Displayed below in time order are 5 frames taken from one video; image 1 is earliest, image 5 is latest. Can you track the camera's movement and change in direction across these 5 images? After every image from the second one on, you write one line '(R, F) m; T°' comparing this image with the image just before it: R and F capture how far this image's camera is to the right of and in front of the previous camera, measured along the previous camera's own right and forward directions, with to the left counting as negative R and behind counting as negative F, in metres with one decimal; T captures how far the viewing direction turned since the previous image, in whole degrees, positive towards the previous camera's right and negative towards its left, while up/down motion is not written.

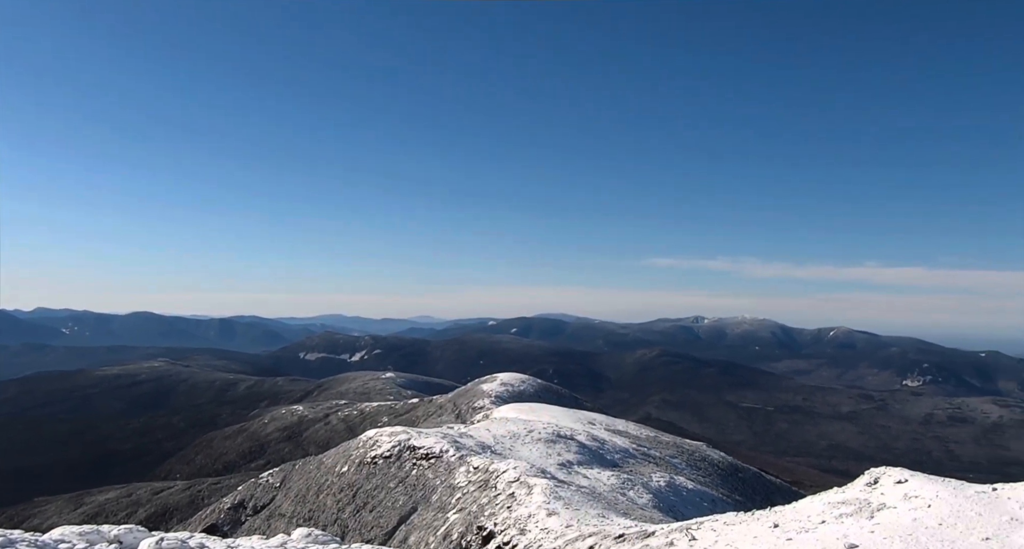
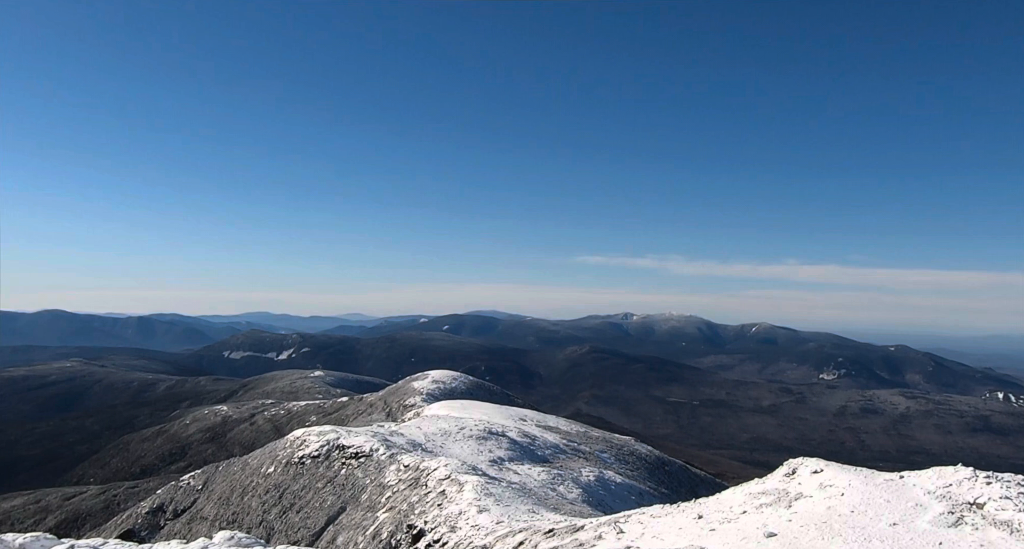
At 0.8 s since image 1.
(+0.3, -0.3) m; +5°
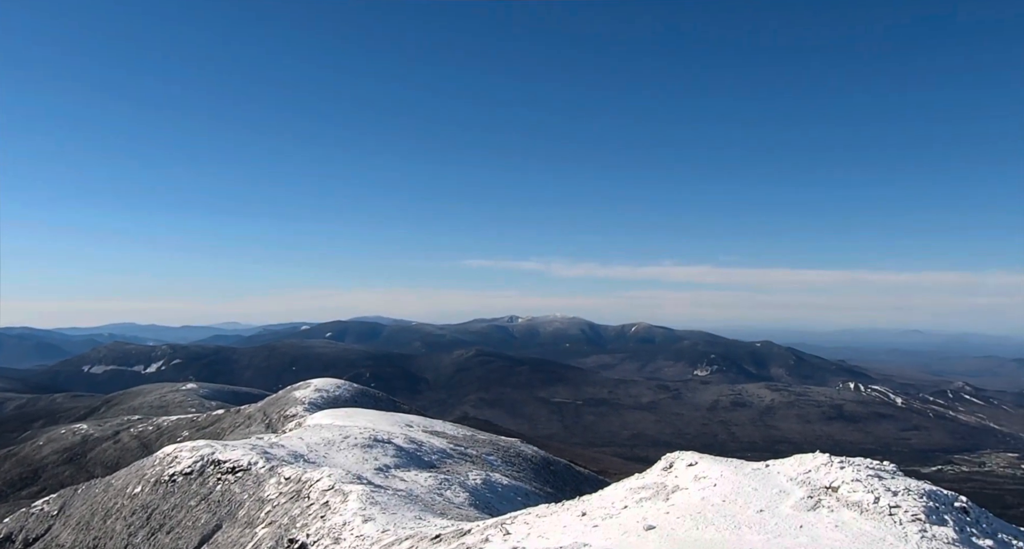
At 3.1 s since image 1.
(+0.6, -0.1) m; +8°
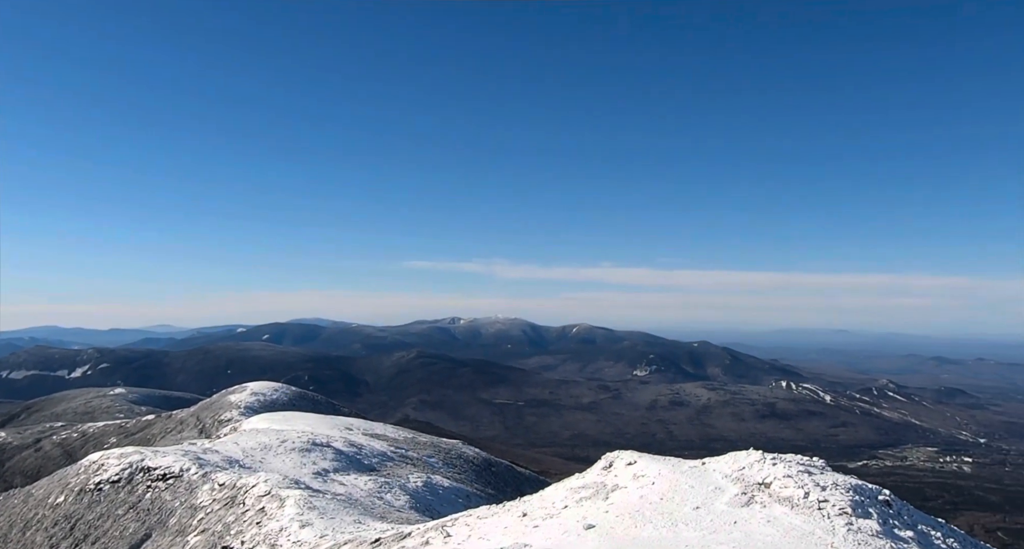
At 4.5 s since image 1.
(+0.3, +0.2) m; +4°
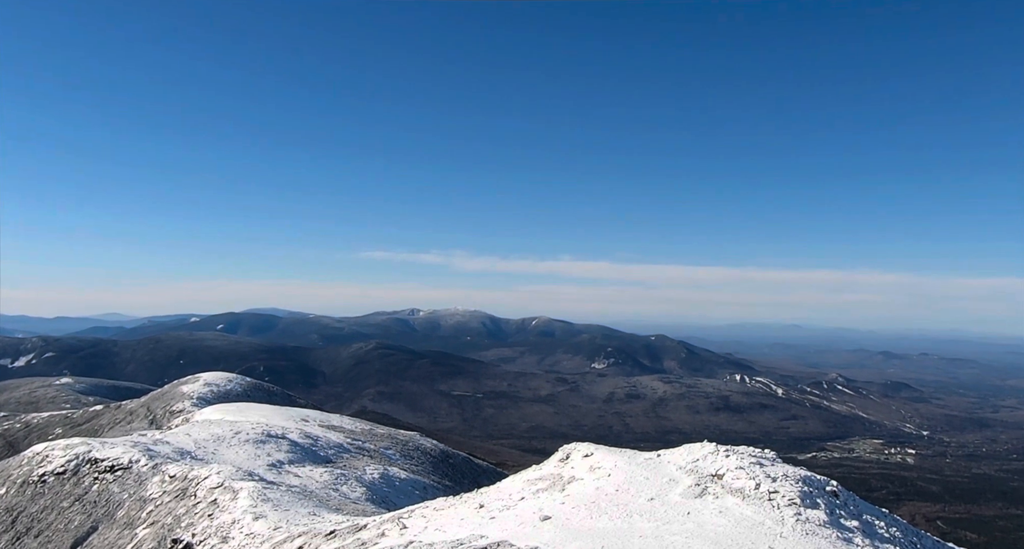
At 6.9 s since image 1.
(+0.2, +0.2) m; +3°
